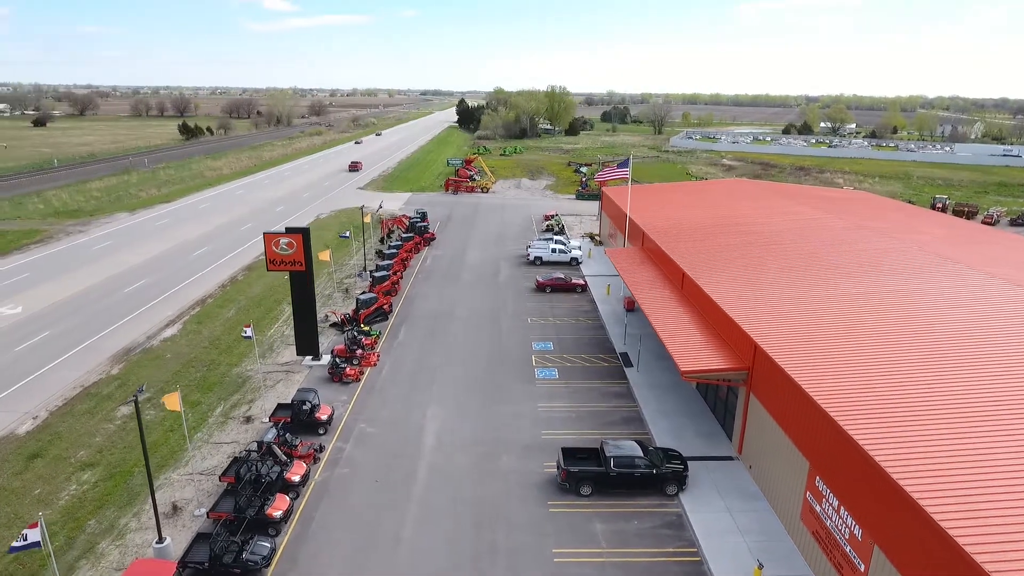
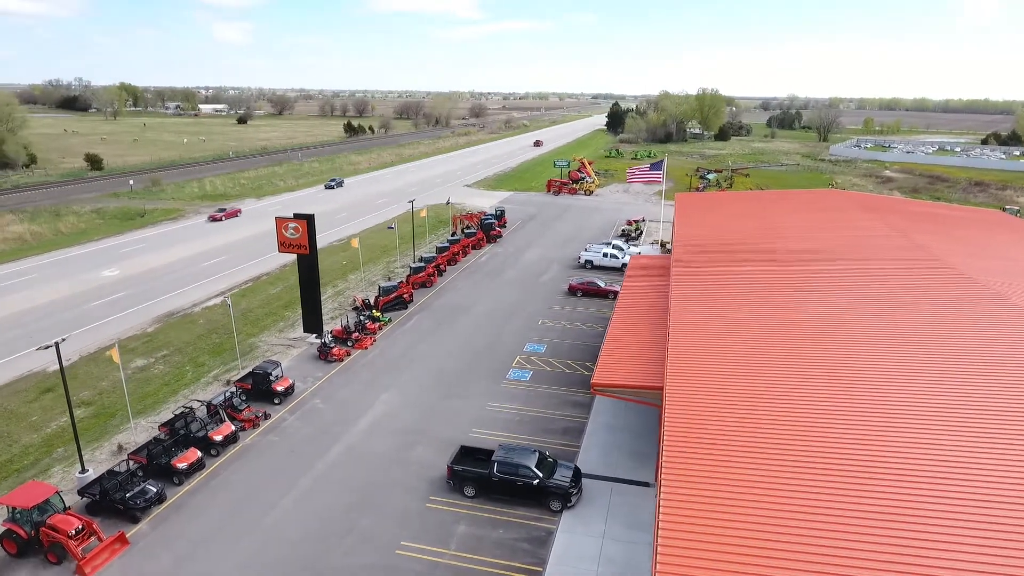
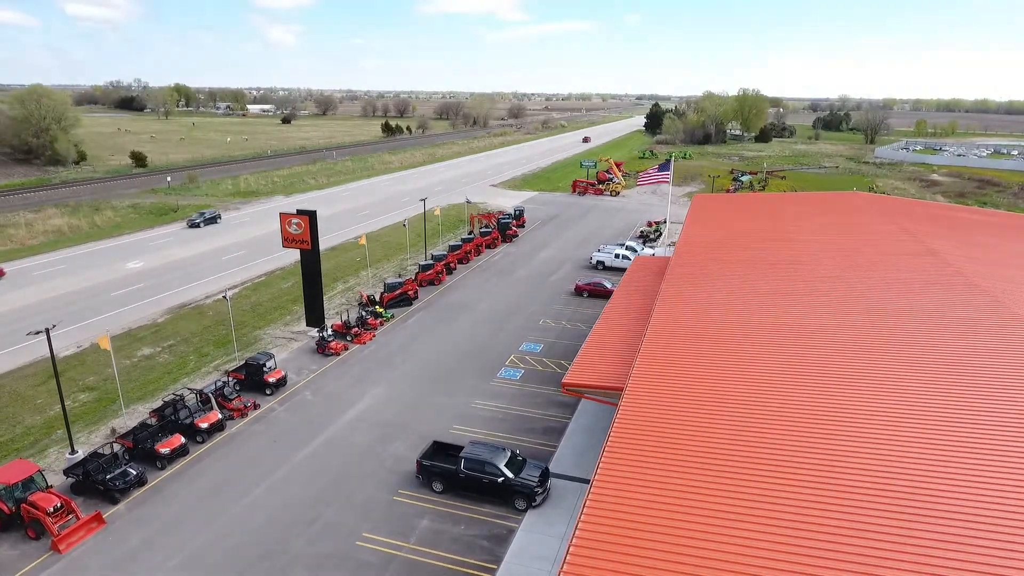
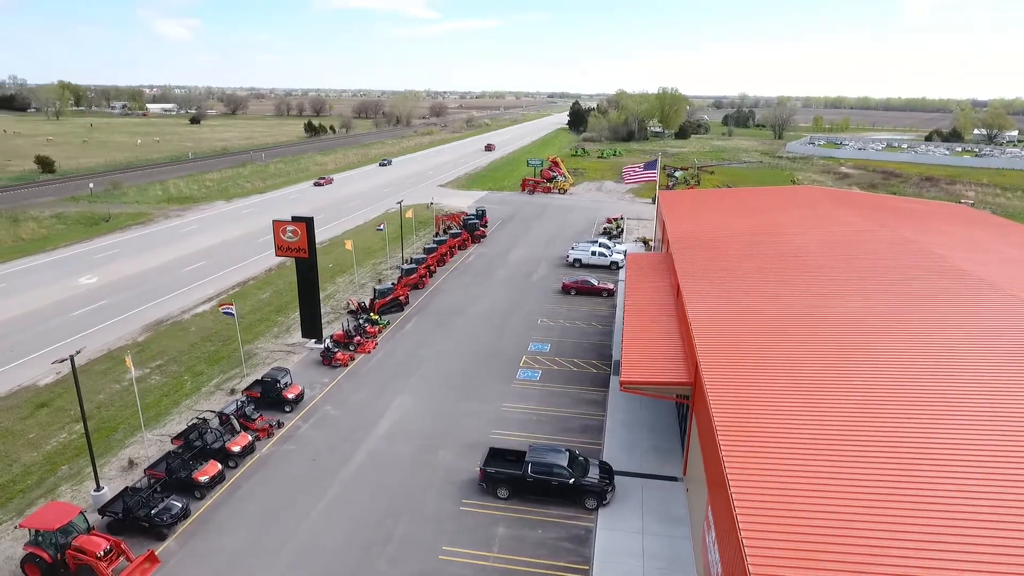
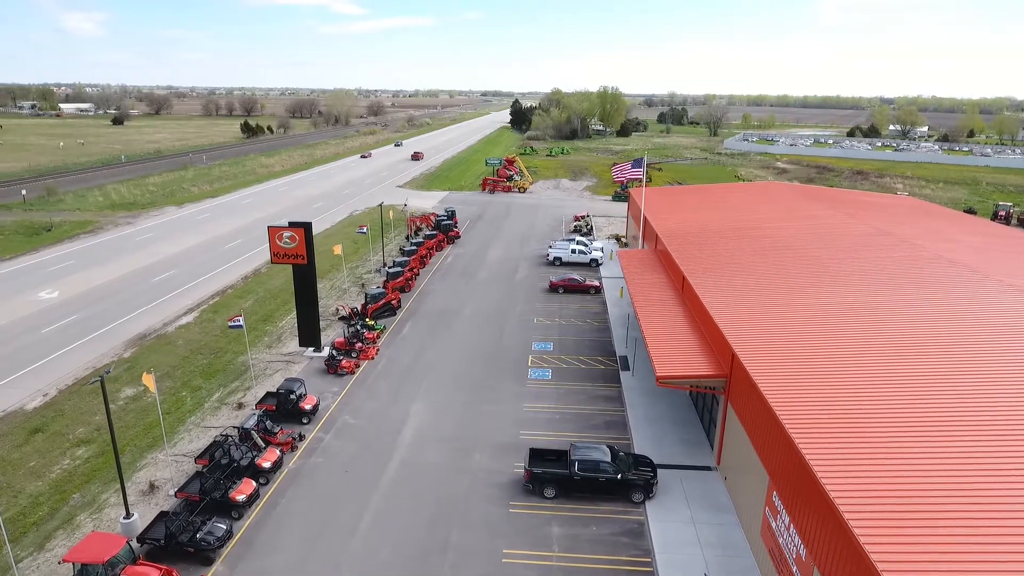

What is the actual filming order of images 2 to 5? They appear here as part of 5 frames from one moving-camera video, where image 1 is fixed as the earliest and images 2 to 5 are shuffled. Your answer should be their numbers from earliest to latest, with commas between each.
5, 4, 2, 3
